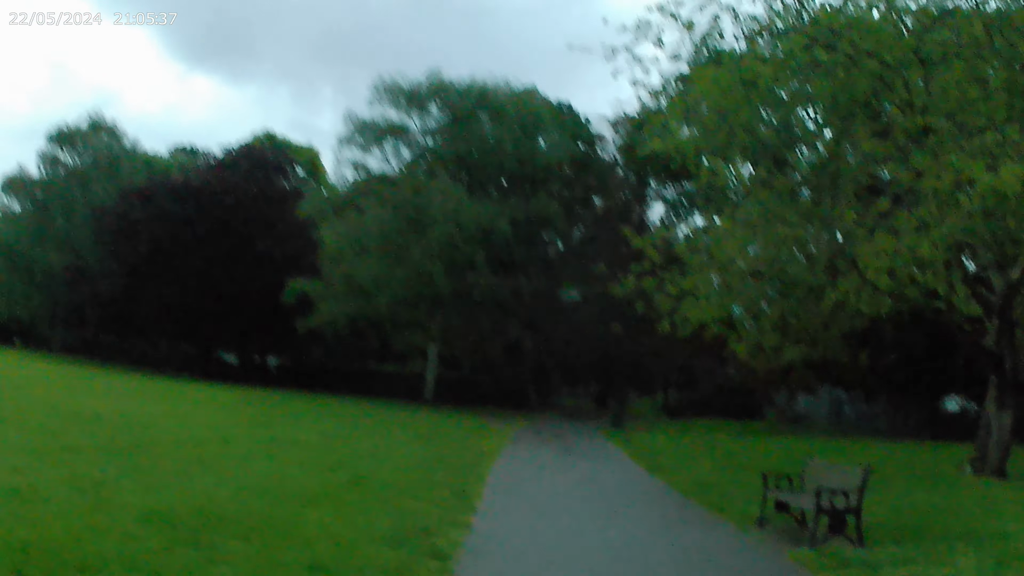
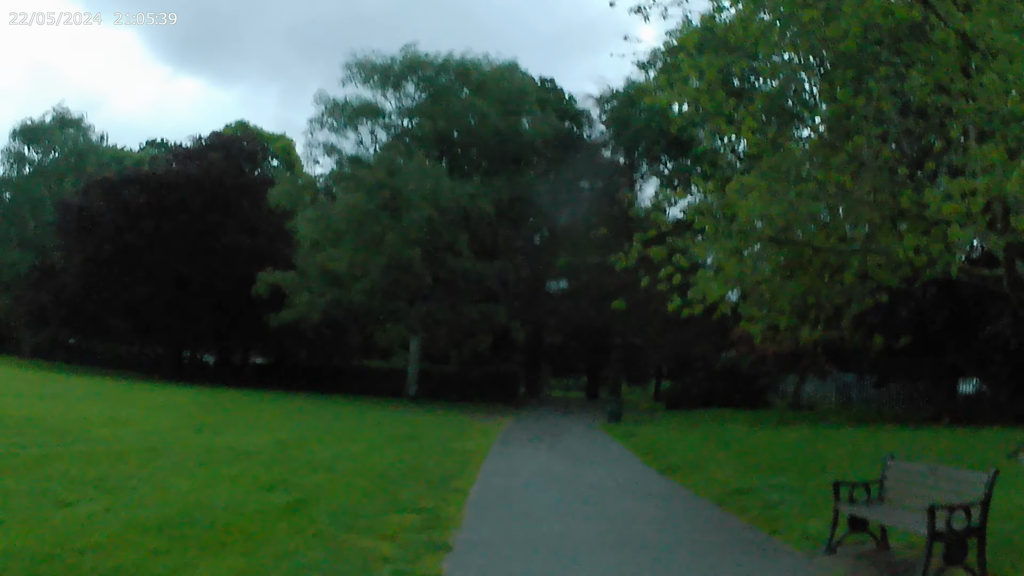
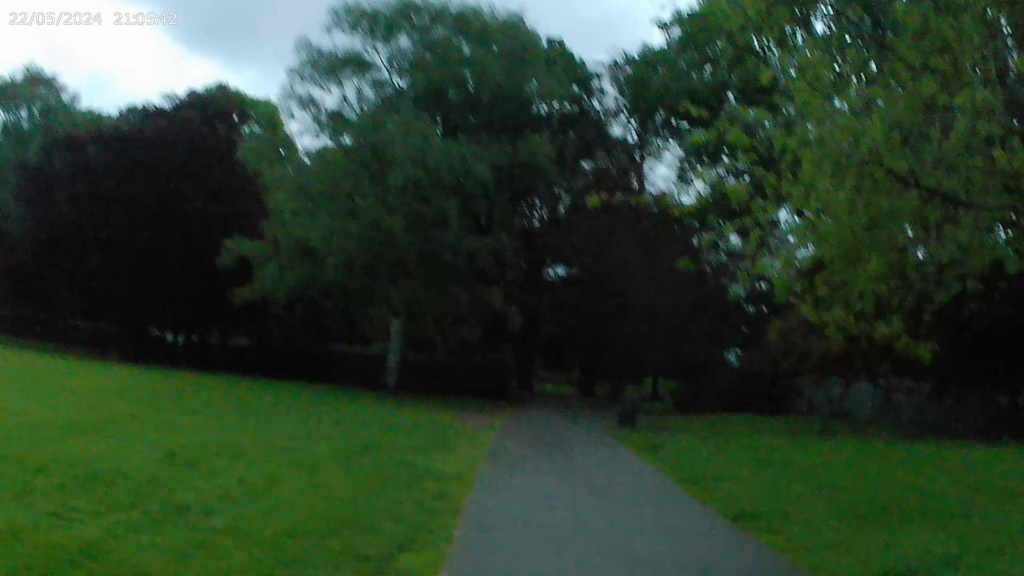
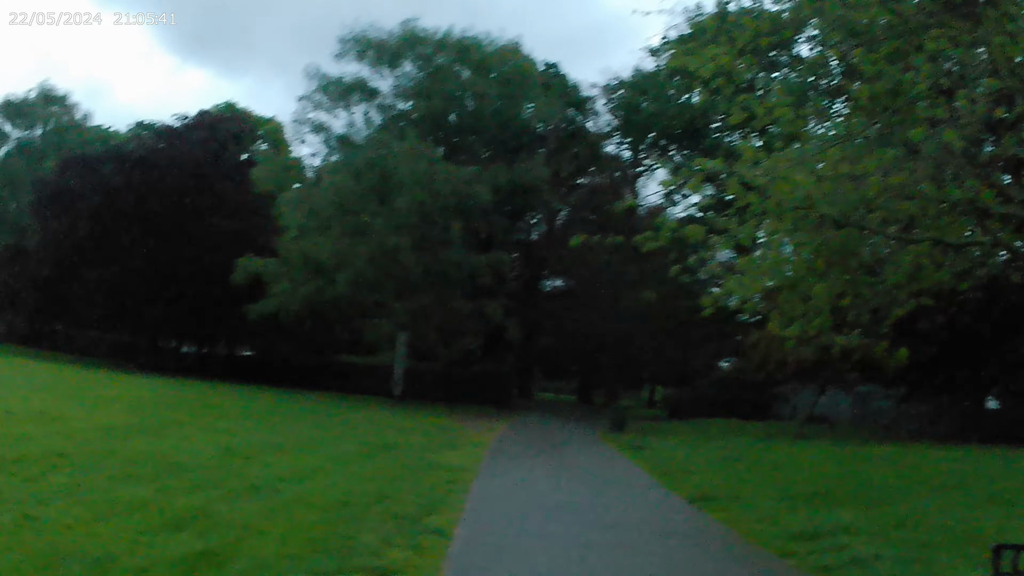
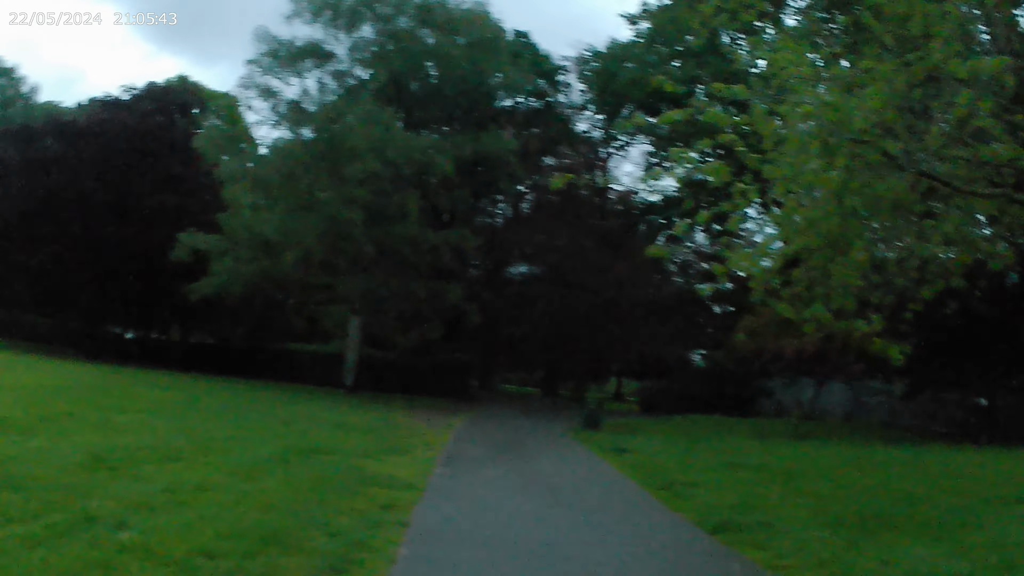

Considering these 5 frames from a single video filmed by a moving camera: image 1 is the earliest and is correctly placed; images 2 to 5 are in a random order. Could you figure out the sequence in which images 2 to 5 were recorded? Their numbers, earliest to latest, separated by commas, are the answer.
2, 4, 3, 5
